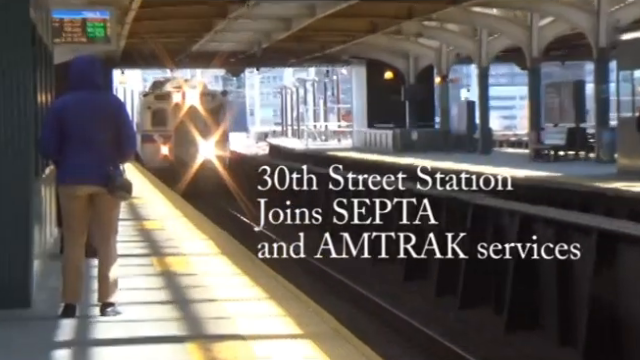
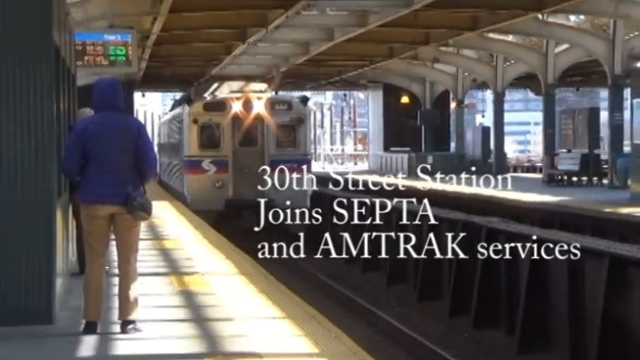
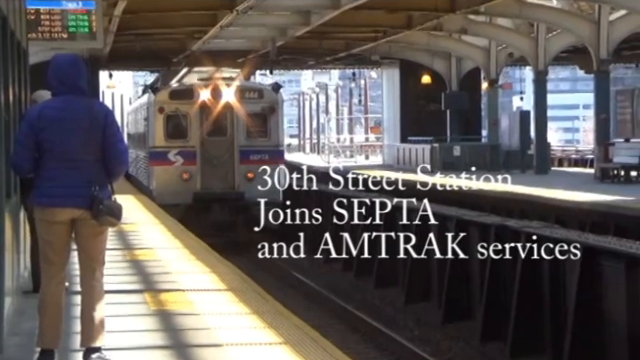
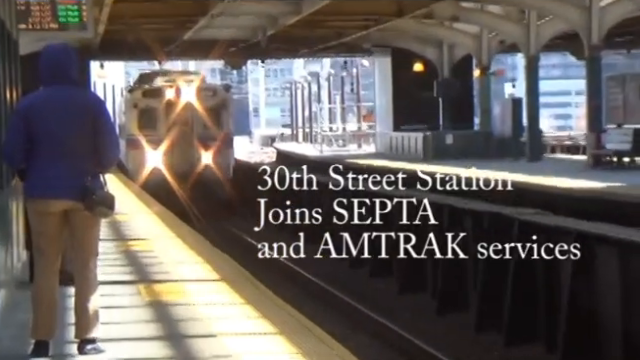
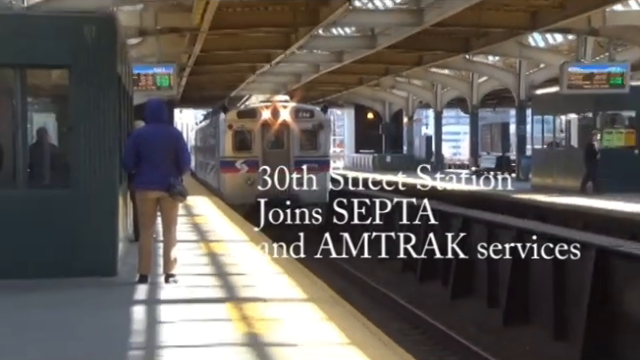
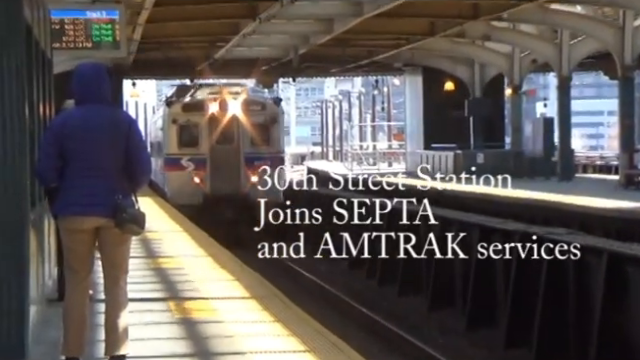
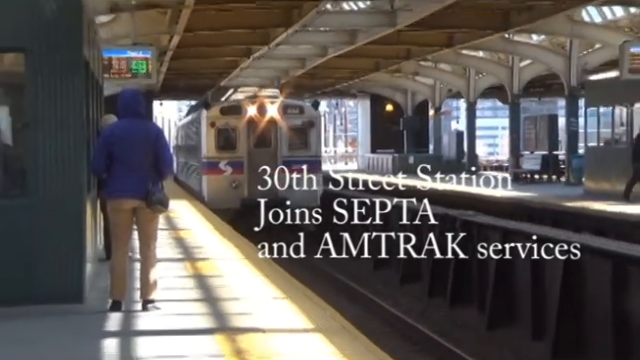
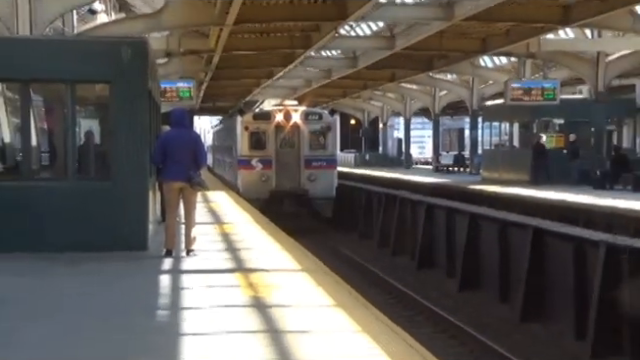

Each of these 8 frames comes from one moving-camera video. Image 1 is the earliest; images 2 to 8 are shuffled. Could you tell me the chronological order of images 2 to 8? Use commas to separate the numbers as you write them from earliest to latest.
4, 6, 3, 2, 7, 5, 8
